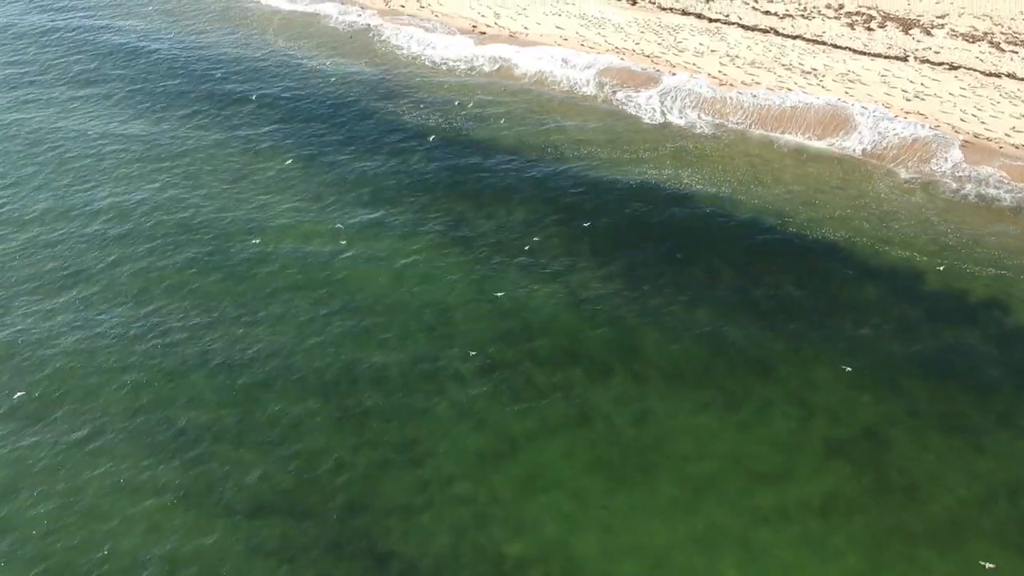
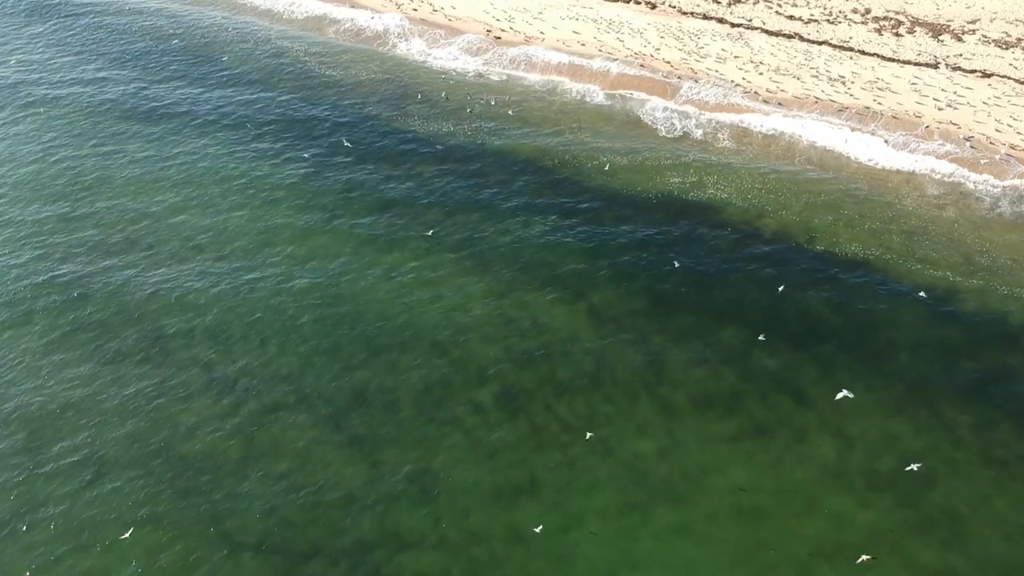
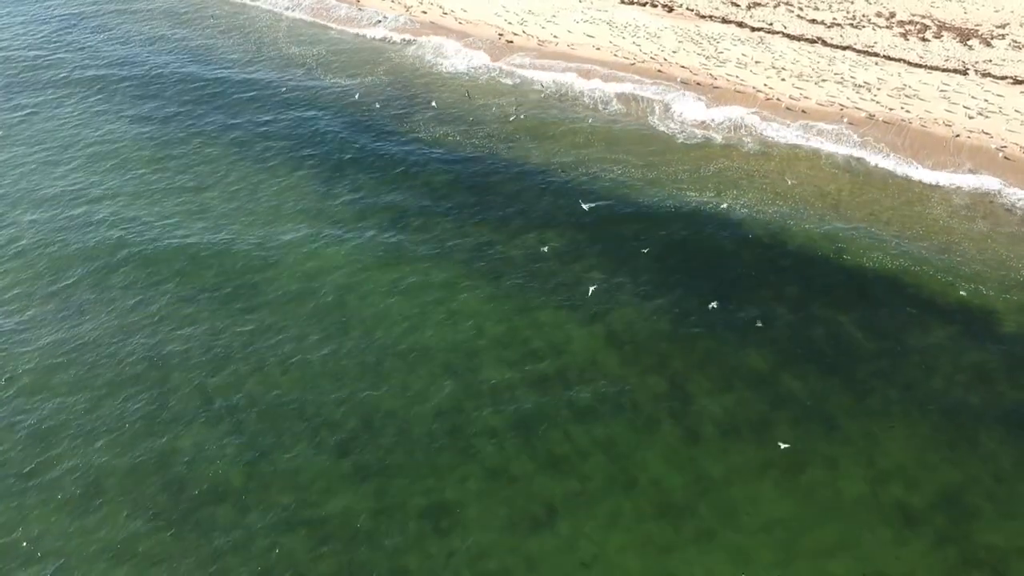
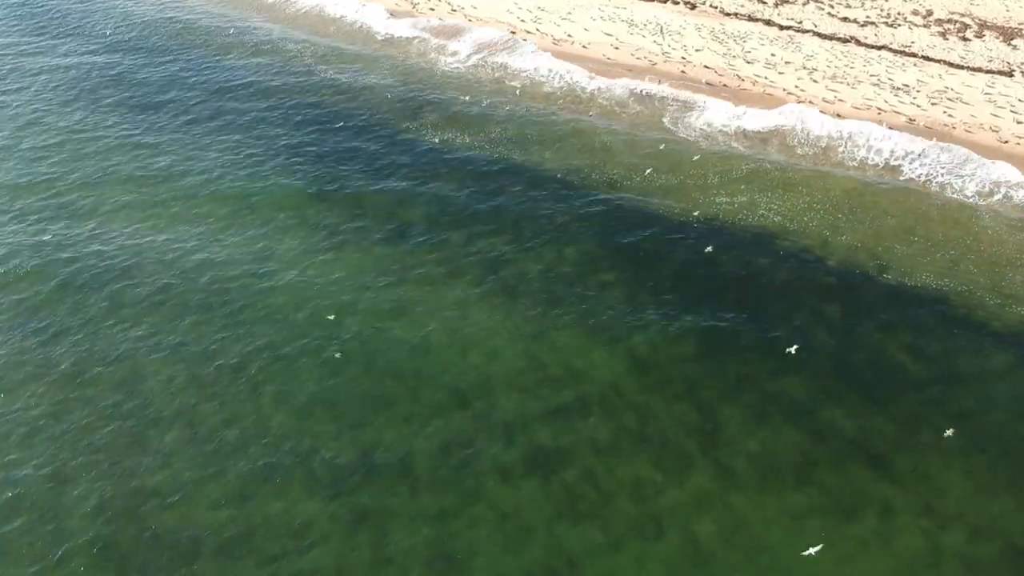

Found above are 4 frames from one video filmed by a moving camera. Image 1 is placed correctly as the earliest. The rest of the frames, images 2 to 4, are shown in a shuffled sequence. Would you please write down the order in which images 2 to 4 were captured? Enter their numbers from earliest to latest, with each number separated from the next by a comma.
2, 3, 4
